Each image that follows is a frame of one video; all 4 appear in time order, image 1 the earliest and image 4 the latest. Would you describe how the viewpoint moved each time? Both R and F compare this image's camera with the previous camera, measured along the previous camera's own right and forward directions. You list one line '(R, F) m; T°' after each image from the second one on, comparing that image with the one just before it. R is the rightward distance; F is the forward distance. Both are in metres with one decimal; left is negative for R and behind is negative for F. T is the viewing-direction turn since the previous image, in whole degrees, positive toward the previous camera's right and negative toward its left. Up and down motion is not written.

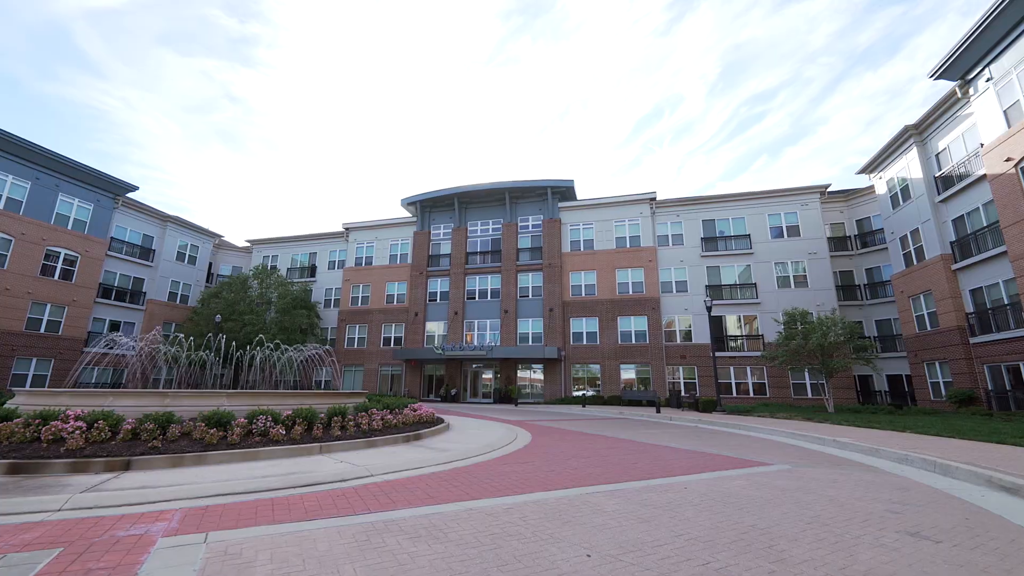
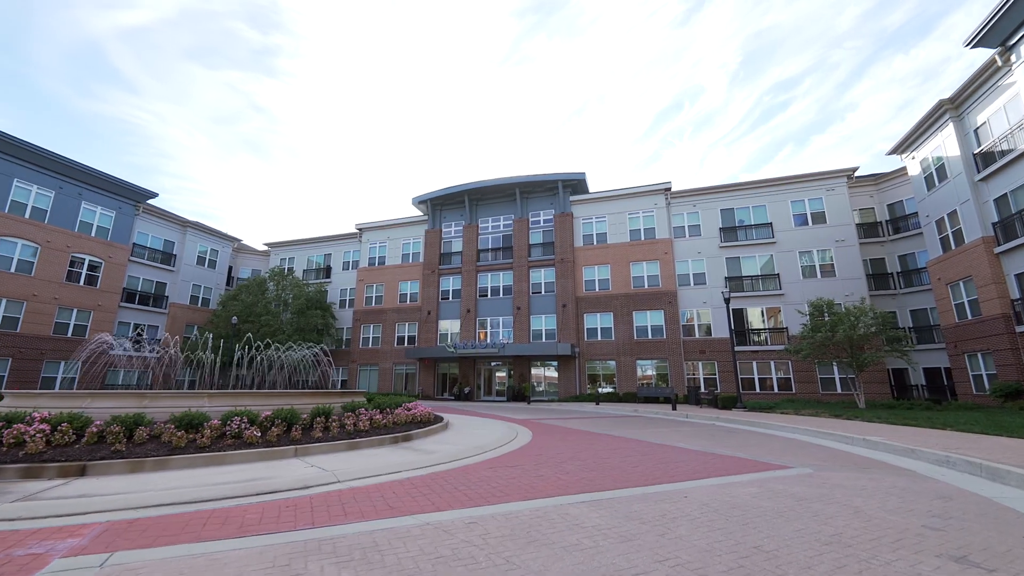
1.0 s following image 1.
(+0.6, +0.6) m; -3°
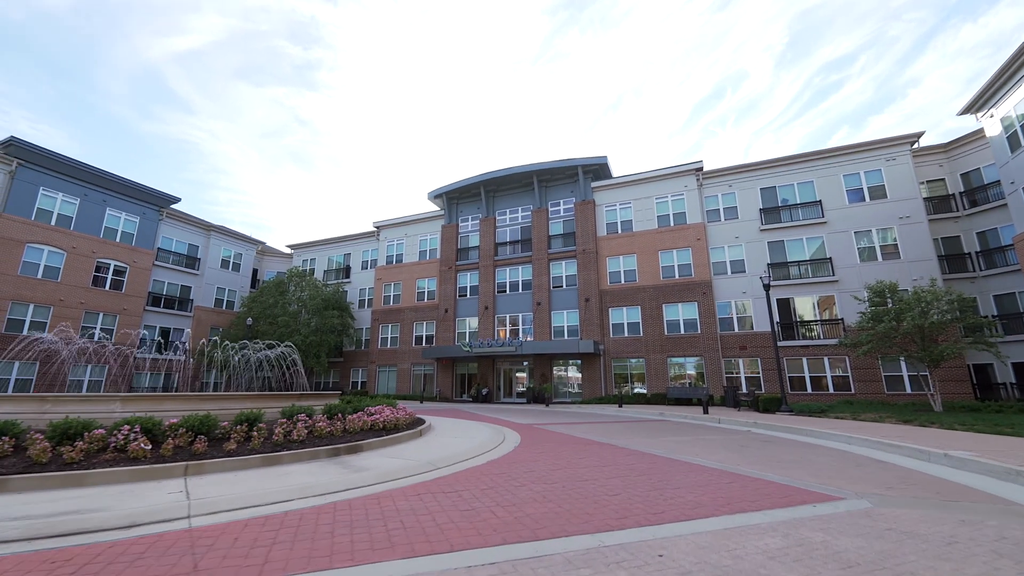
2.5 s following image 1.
(+1.3, +1.8) m; -5°
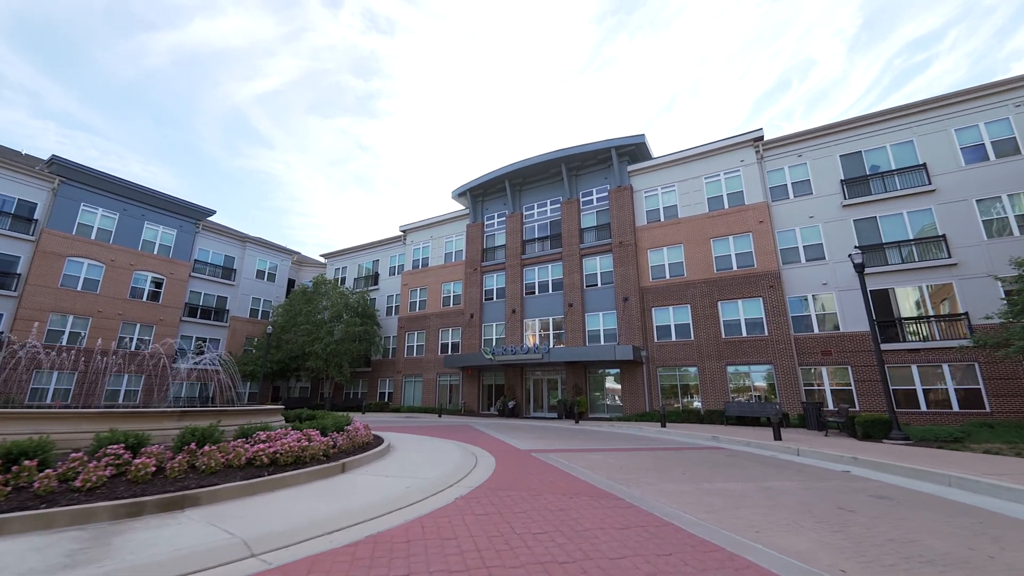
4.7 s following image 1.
(+1.6, +3.3) m; -7°
